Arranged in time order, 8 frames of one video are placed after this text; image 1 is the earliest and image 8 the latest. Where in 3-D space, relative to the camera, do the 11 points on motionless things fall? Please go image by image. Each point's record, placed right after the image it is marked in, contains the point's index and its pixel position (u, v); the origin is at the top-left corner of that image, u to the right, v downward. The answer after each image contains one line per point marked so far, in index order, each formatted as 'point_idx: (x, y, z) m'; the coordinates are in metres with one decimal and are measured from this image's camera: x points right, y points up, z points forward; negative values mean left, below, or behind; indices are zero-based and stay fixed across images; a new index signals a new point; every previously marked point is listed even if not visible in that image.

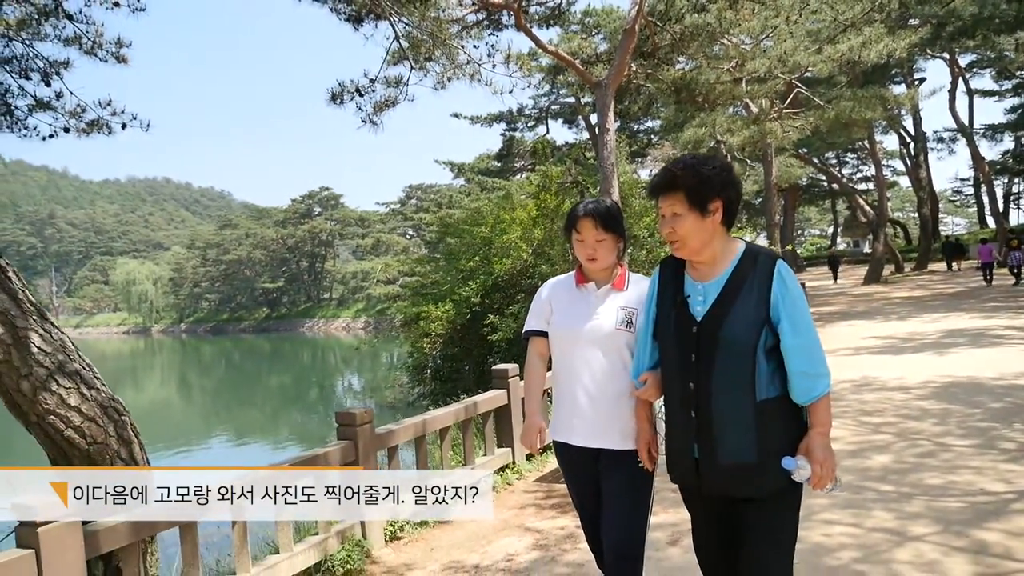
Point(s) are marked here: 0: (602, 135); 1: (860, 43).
0: (+1.0, +1.7, +8.4) m
1: (+5.8, +4.1, +12.7) m
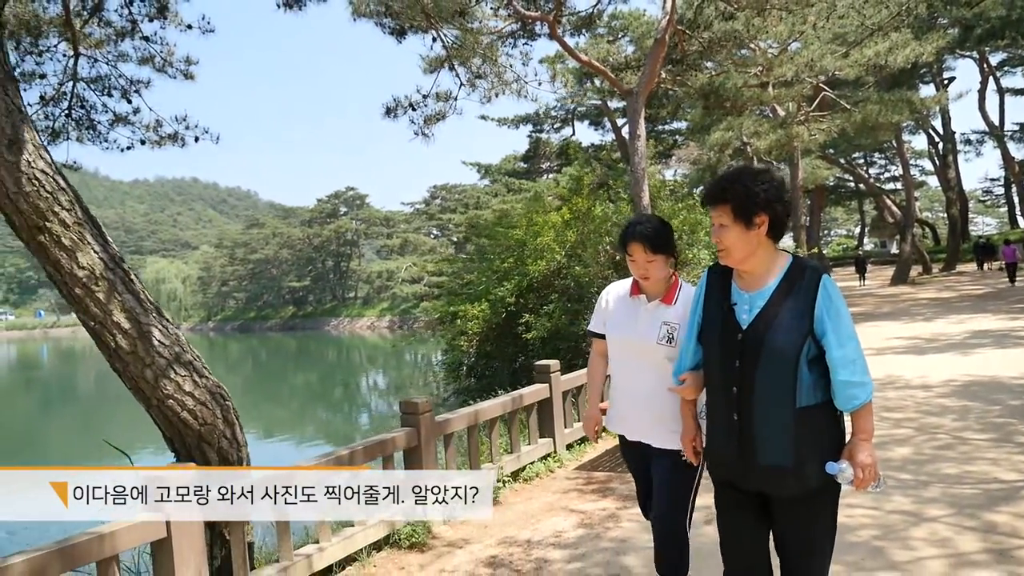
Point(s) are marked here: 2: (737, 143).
0: (+1.4, +1.7, +8.7) m
1: (+6.4, +4.1, +12.8) m
2: (+4.5, +2.9, +14.9) m
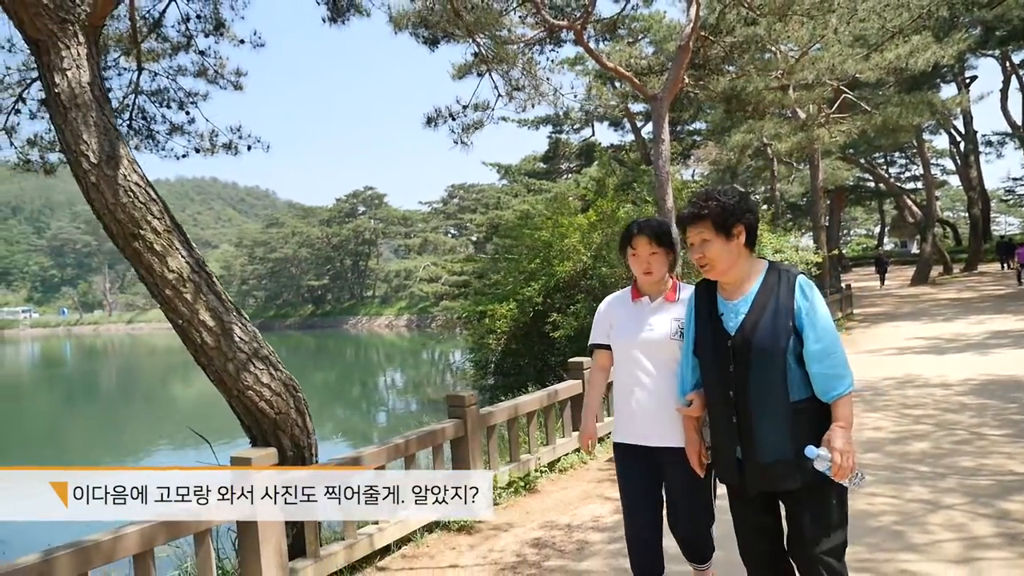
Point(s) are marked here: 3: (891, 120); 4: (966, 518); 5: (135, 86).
0: (+1.7, +1.7, +8.9) m
1: (+6.8, +4.1, +13.0) m
2: (+4.9, +2.9, +15.1) m
3: (+7.3, +3.2, +14.5) m
4: (+2.2, -1.1, +3.6) m
5: (-2.8, +1.5, +5.6) m
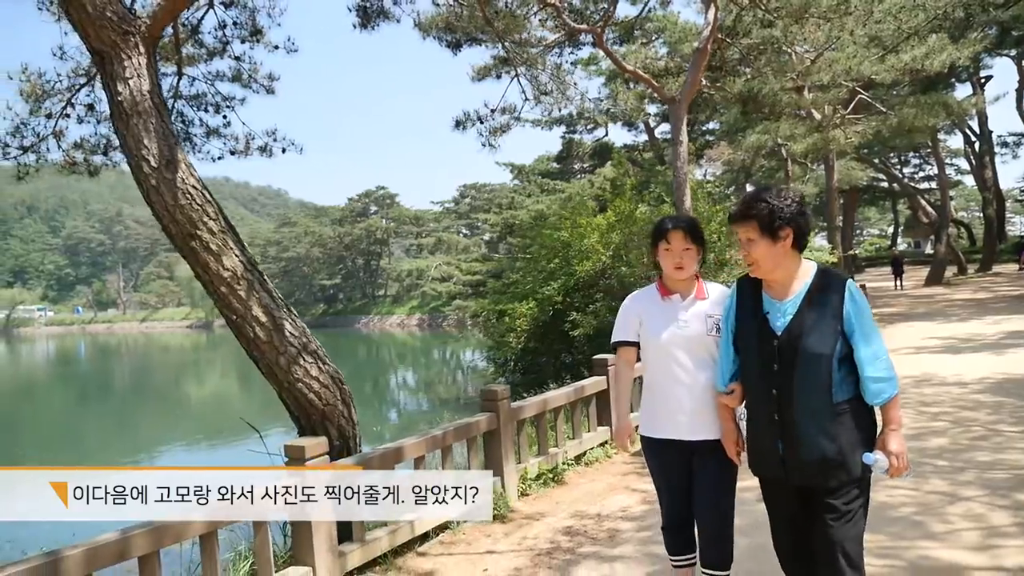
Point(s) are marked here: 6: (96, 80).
0: (+2.0, +1.7, +9.1) m
1: (+7.1, +4.1, +13.0) m
2: (+5.3, +2.9, +15.2) m
3: (+7.6, +3.2, +14.6) m
4: (+2.3, -1.1, +3.7) m
5: (-2.6, +1.5, +5.8) m
6: (-2.8, +1.4, +5.0) m
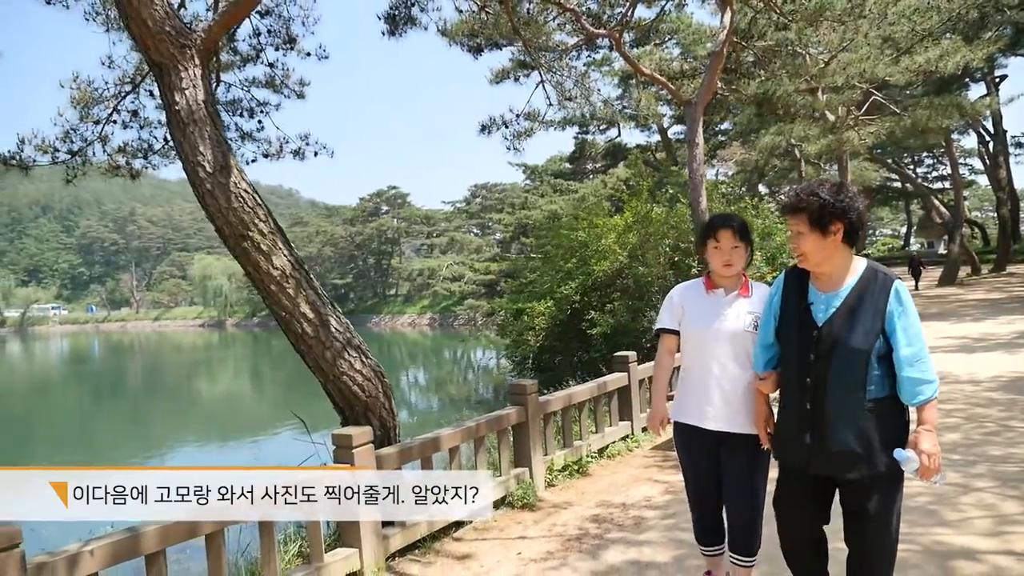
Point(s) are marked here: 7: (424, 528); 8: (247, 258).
0: (+2.2, +1.7, +9.2) m
1: (+7.4, +4.1, +13.1) m
2: (+5.6, +2.9, +15.3) m
3: (+7.9, +3.2, +14.7) m
4: (+2.5, -1.1, +3.9) m
5: (-2.4, +1.5, +6.0) m
6: (-2.6, +1.4, +5.3) m
7: (-0.4, -1.2, +3.8) m
8: (-1.3, +0.1, +3.6) m
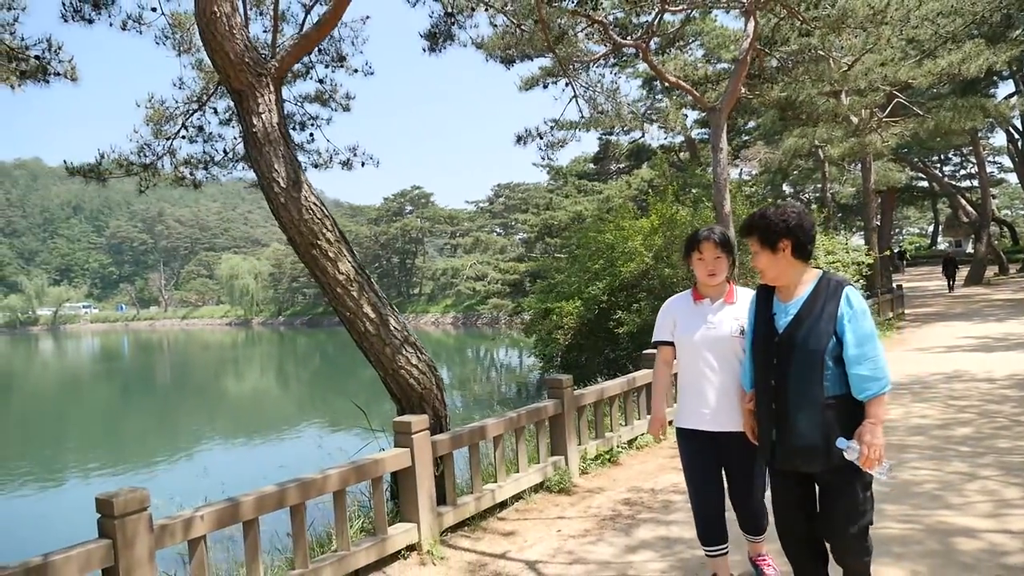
0: (+2.6, +1.7, +9.6) m
1: (+7.9, +4.1, +13.3) m
2: (+6.2, +2.9, +15.6) m
3: (+8.5, +3.2, +14.9) m
4: (+2.7, -1.1, +4.2) m
5: (-2.1, +1.5, +6.4) m
6: (-2.3, +1.4, +5.7) m
7: (-0.2, -1.2, +4.2) m
8: (-1.1, +0.1, +4.1) m
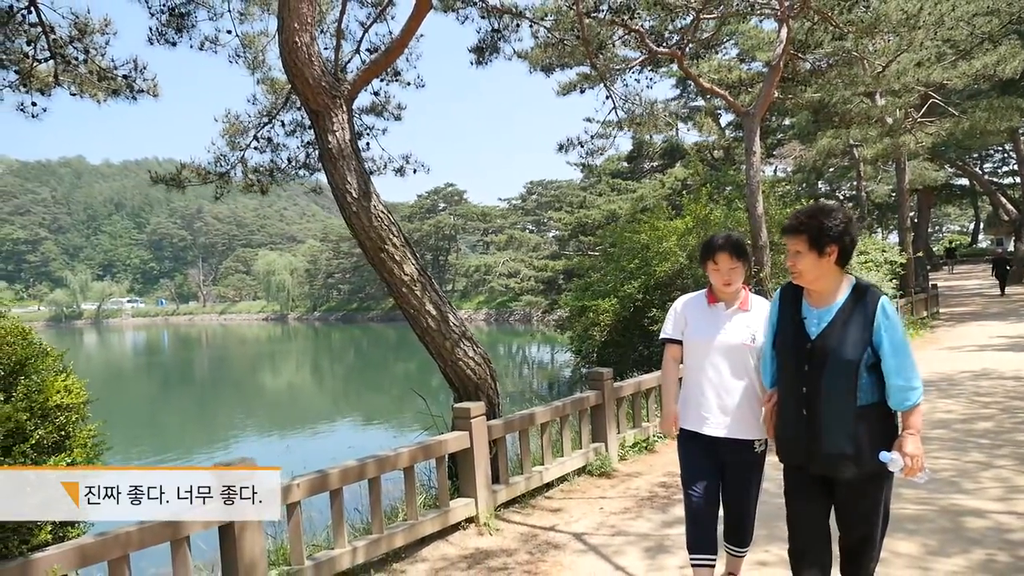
0: (+3.1, +1.7, +9.9) m
1: (+8.6, +4.1, +13.4) m
2: (+6.9, +2.9, +15.7) m
3: (+9.2, +3.2, +14.9) m
4: (+3.0, -1.1, +4.5) m
5: (-1.7, +1.5, +6.9) m
6: (-2.0, +1.4, +6.2) m
7: (+0.1, -1.2, +4.7) m
8: (-0.8, +0.1, +4.5) m
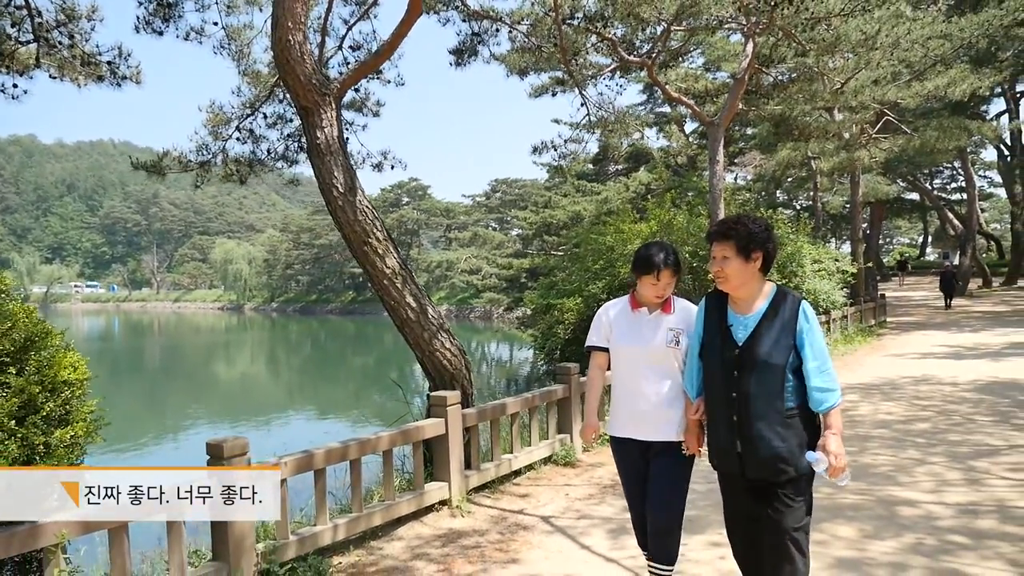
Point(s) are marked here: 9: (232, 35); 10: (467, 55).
0: (+2.7, +1.6, +10.3) m
1: (+8.1, +3.9, +14.1) m
2: (+6.3, +2.8, +16.3) m
3: (+8.6, +3.0, +15.6) m
4: (+2.8, -1.2, +4.9) m
5: (-1.9, +1.6, +7.1) m
6: (-2.1, +1.5, +6.4) m
7: (-0.1, -1.2, +4.9) m
8: (-0.9, +0.2, +4.7) m
9: (-2.3, +2.1, +6.2) m
10: (-0.5, +2.4, +7.7) m
